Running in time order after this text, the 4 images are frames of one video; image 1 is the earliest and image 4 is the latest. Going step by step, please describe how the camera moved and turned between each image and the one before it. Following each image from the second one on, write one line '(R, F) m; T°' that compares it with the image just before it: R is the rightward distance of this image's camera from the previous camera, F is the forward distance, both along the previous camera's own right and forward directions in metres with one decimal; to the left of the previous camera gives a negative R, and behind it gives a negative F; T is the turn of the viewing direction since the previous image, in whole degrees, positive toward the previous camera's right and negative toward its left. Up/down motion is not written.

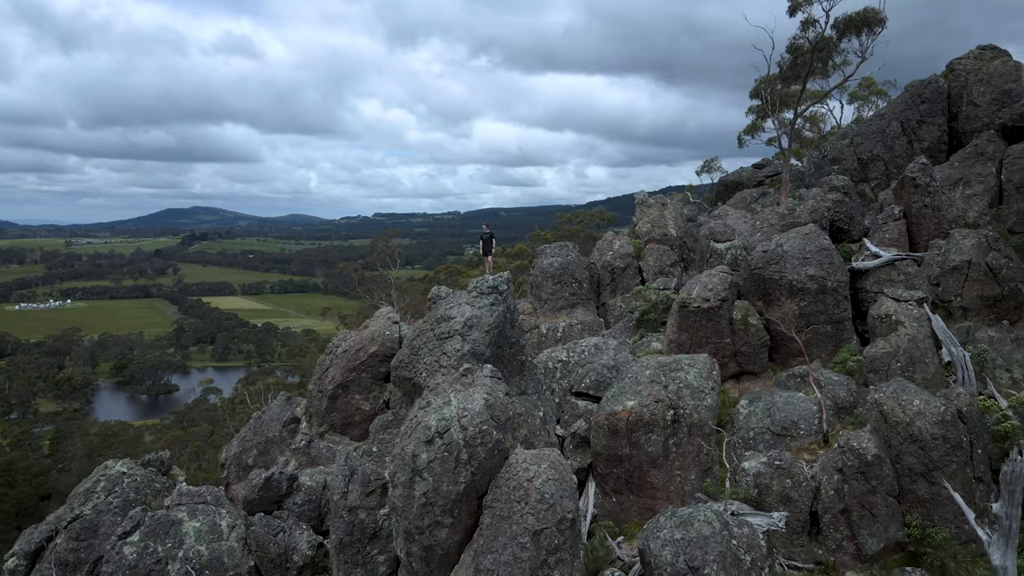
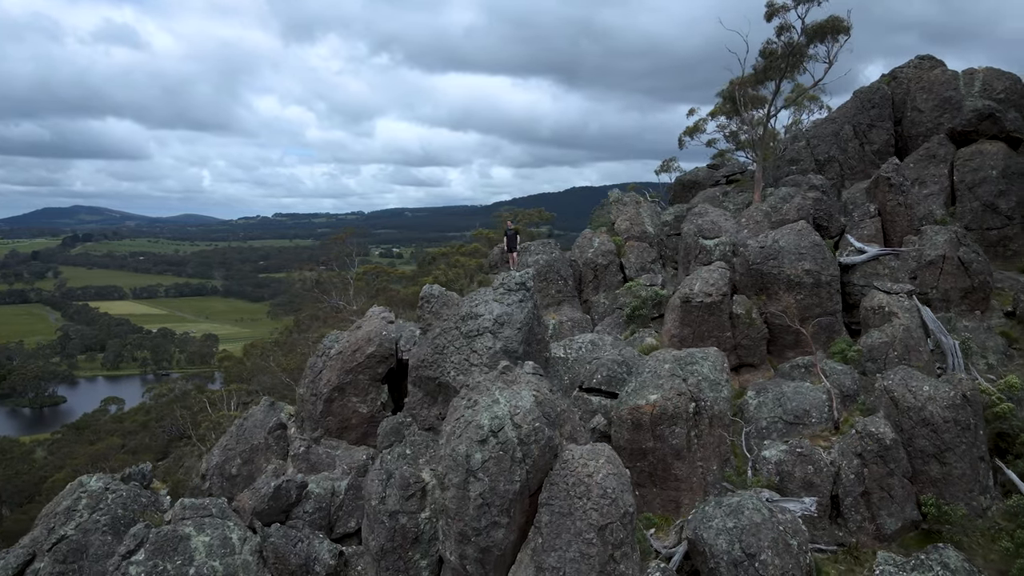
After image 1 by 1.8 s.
(-2.7, +0.3) m; +7°
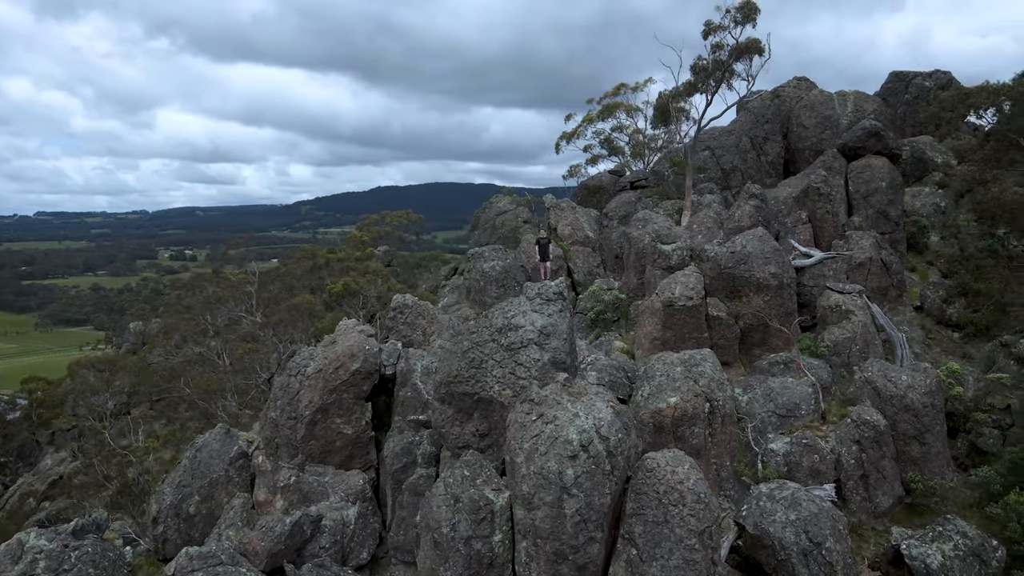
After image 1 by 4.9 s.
(-4.9, +1.0) m; +14°
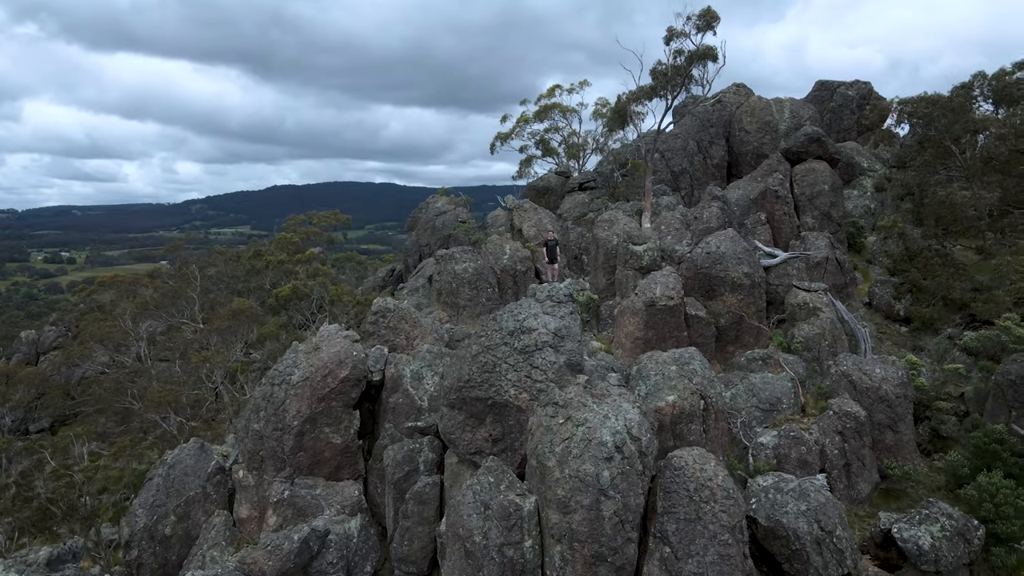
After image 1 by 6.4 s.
(-2.3, +0.3) m; +7°
